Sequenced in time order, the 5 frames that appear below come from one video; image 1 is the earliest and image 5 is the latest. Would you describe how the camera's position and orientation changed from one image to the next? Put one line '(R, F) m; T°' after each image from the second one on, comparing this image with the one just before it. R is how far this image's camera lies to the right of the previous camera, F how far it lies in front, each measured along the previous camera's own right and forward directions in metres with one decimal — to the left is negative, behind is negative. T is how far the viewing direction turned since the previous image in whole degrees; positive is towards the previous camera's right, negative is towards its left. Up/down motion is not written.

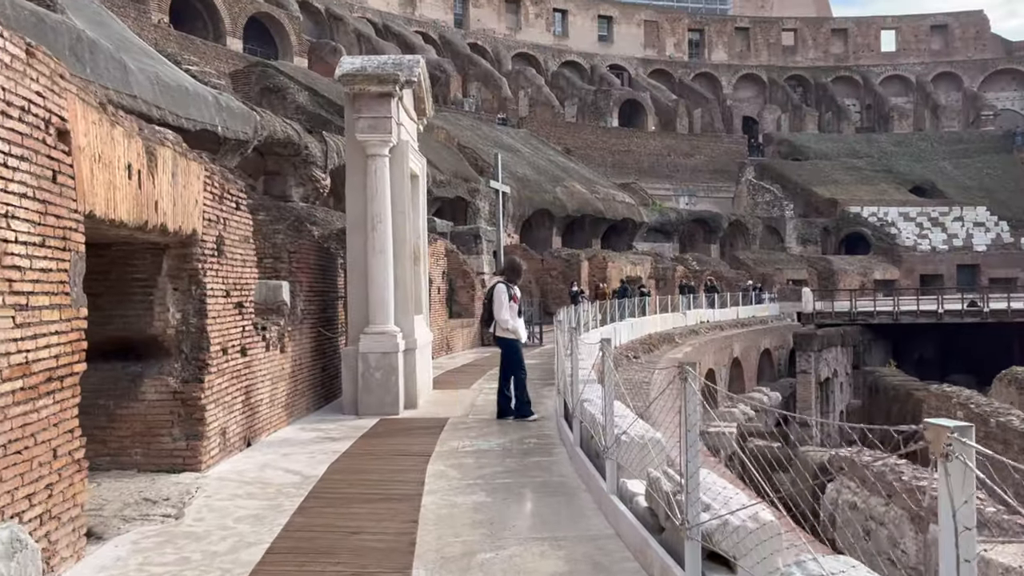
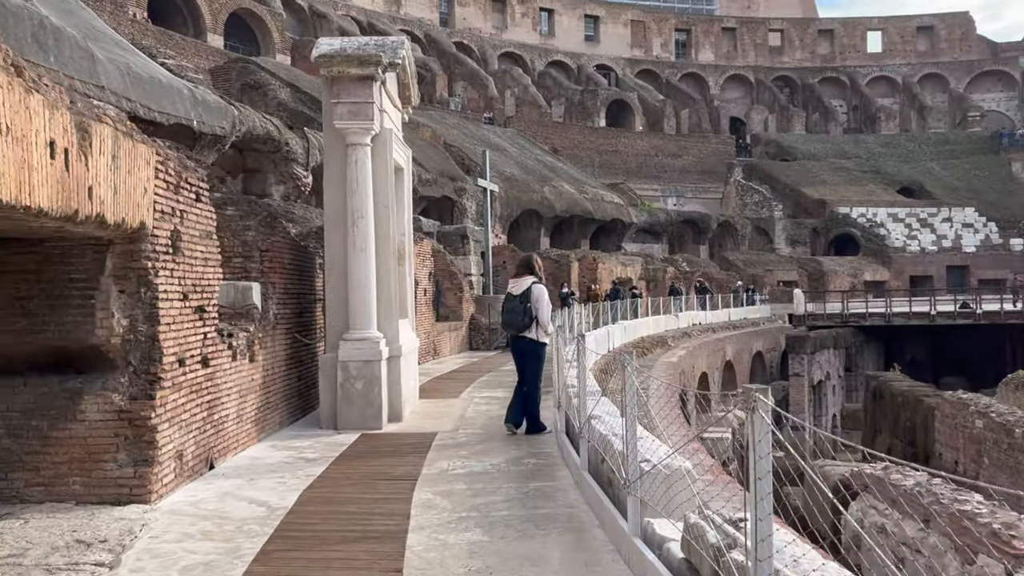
(-0.1, +0.7) m; +1°
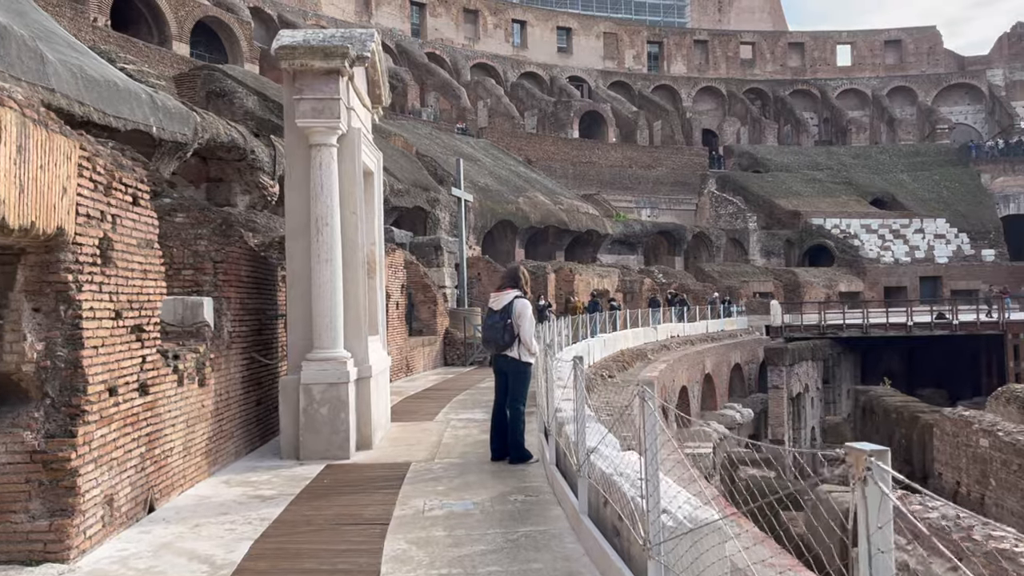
(-0.1, +0.7) m; +2°
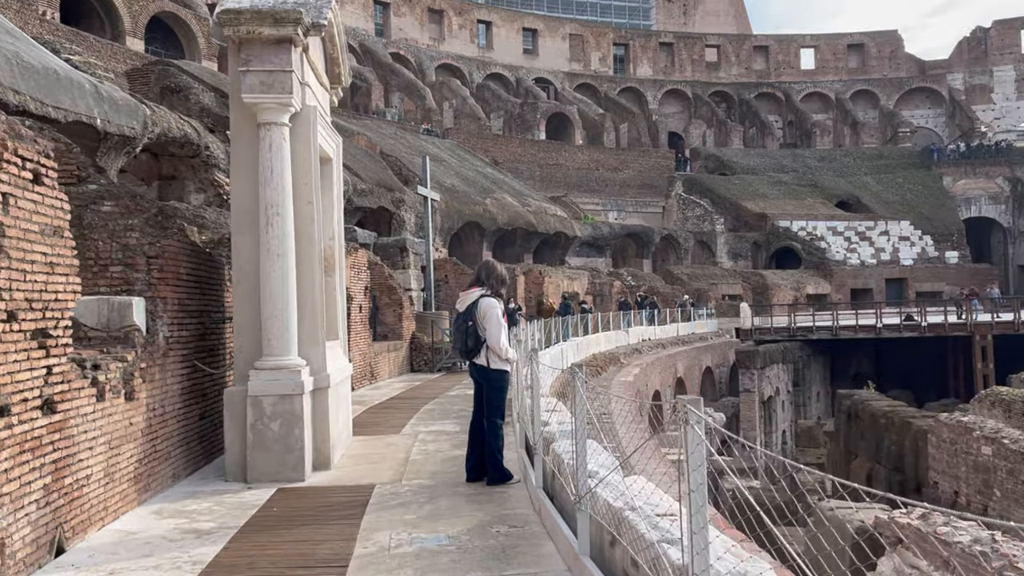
(-0.1, +0.8) m; +2°
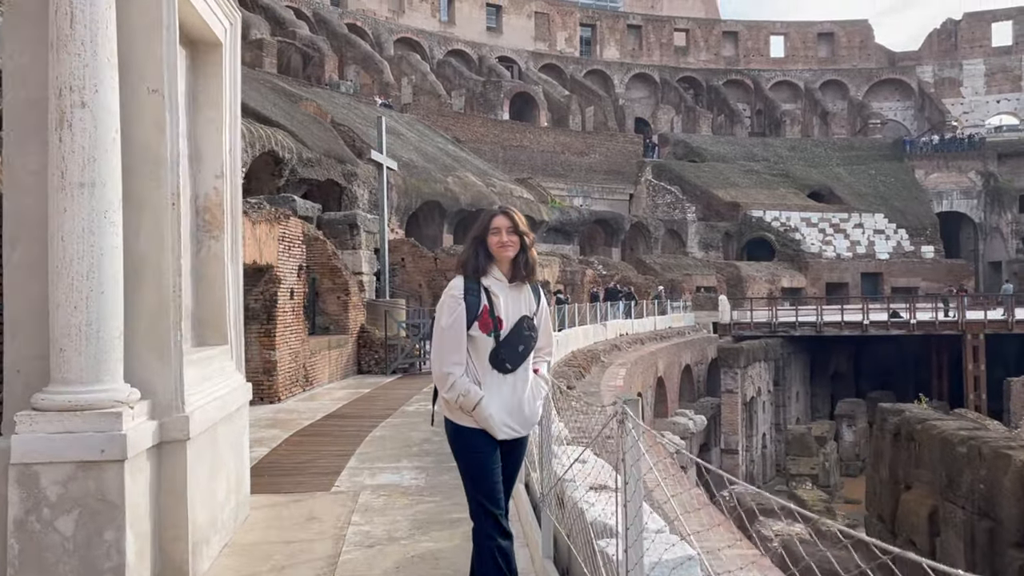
(-0.3, +3.0) m; +3°
